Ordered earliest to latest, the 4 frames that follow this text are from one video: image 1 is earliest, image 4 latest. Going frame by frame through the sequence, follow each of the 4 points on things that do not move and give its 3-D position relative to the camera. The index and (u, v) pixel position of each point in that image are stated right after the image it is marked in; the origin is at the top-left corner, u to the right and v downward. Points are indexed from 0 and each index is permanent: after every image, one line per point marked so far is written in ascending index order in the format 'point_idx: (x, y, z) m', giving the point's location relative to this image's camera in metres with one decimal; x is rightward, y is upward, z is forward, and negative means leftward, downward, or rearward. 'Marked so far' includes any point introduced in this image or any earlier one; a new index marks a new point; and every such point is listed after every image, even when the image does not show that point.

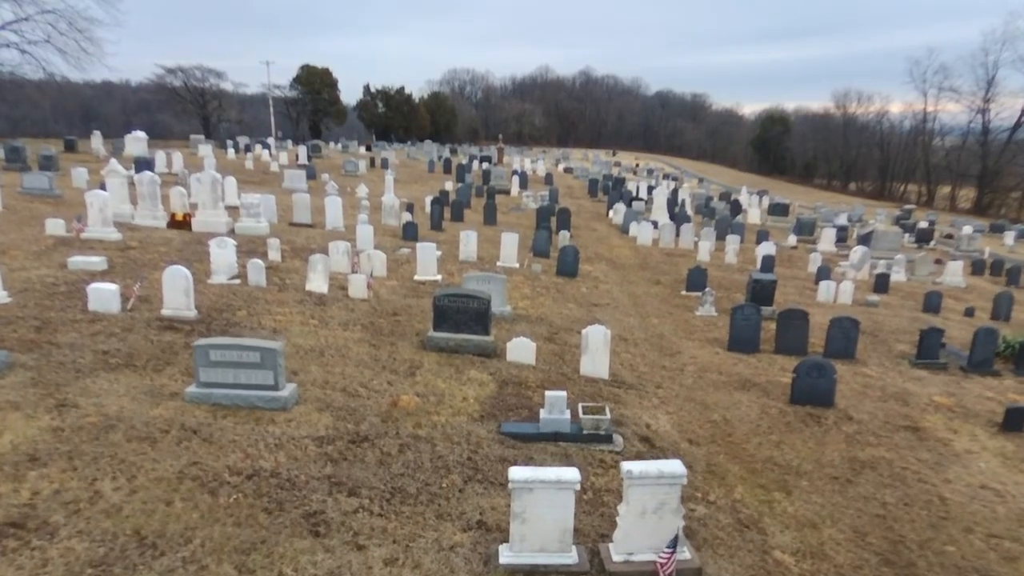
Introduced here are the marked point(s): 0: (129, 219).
0: (-9.0, +1.6, +16.1) m
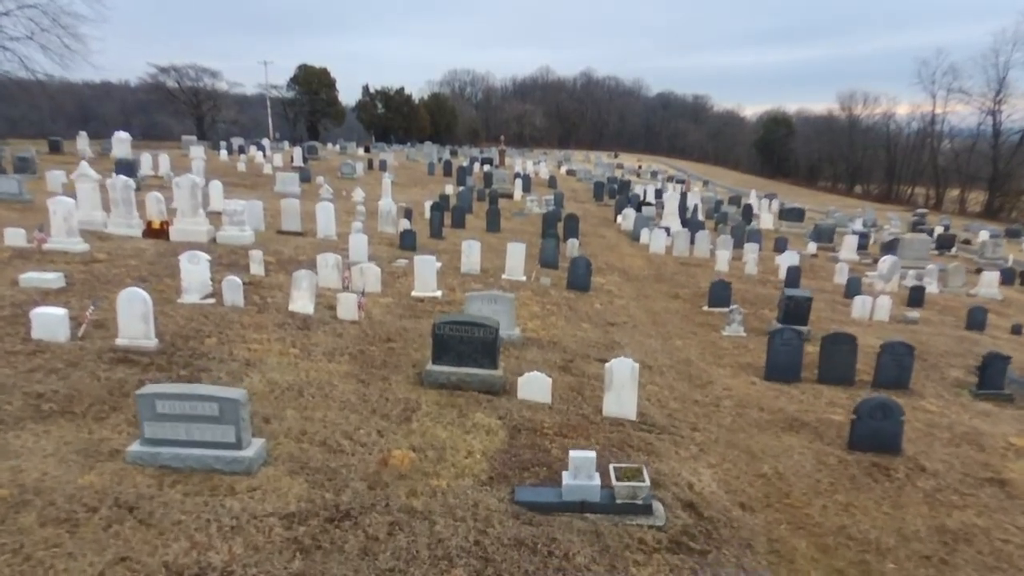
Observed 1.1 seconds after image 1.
0: (-8.9, +1.3, +14.8) m
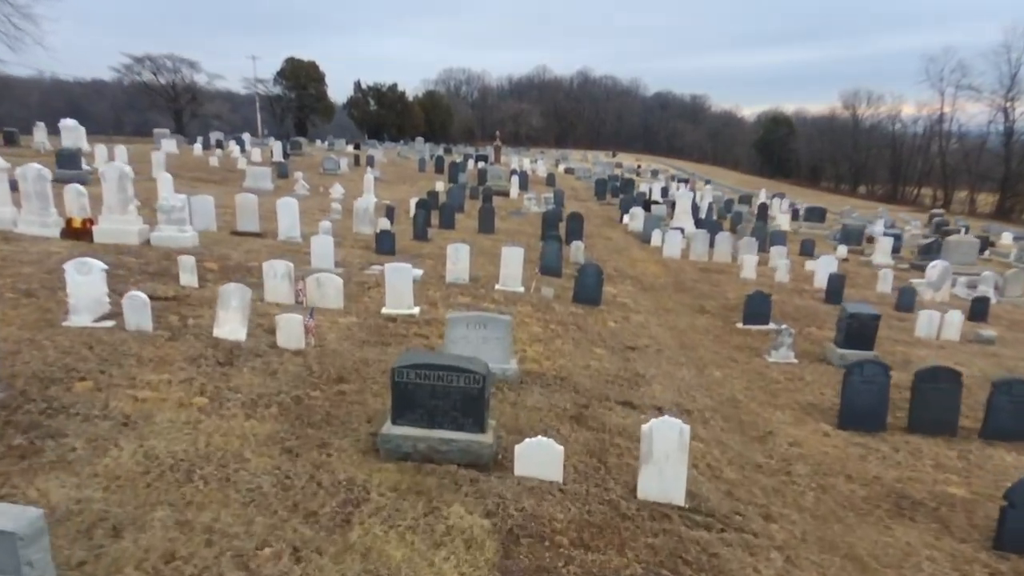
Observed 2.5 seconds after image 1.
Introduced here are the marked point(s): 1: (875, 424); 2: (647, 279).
0: (-9.0, +1.1, +12.2) m
1: (+4.2, -1.6, +7.9) m
2: (+3.1, +0.2, +15.7) m
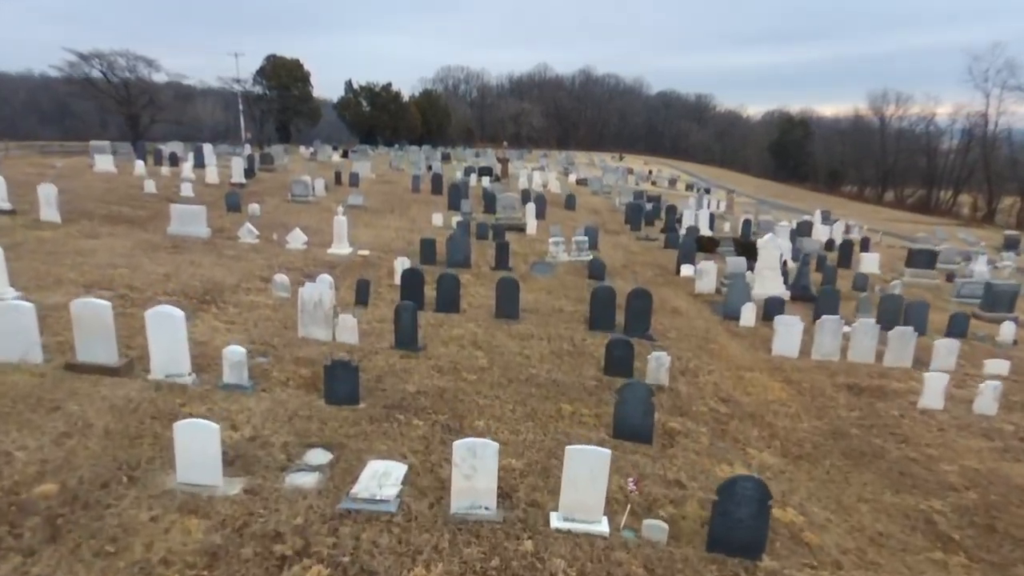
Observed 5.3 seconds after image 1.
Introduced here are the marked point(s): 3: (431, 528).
0: (-8.3, -1.0, +5.8) m
1: (+4.9, -3.7, +1.6) m
2: (+3.8, -1.9, +9.4) m
3: (-0.7, -2.1, +5.8) m
